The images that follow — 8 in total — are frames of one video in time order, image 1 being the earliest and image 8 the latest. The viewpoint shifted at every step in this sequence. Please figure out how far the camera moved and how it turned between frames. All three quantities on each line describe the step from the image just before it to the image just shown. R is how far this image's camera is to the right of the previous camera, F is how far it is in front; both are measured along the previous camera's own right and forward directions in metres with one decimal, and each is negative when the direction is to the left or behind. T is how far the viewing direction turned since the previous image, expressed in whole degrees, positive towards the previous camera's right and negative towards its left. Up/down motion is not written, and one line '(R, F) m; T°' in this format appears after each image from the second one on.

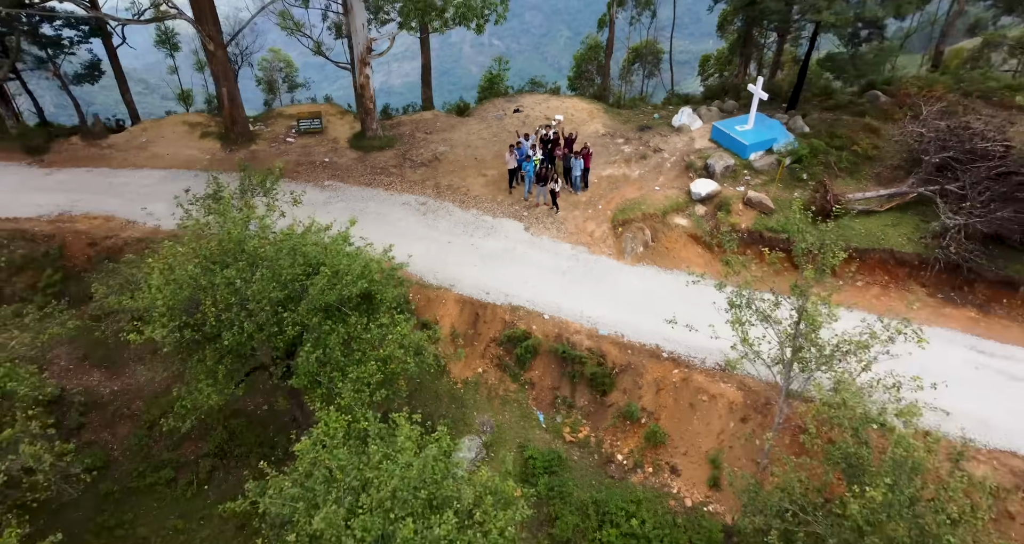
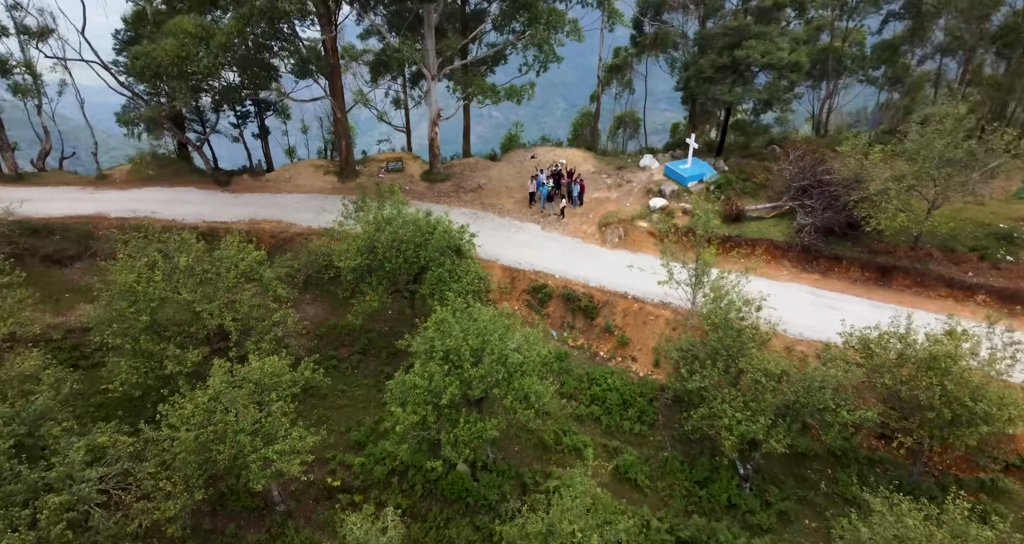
(-0.5, -4.9) m; 0°
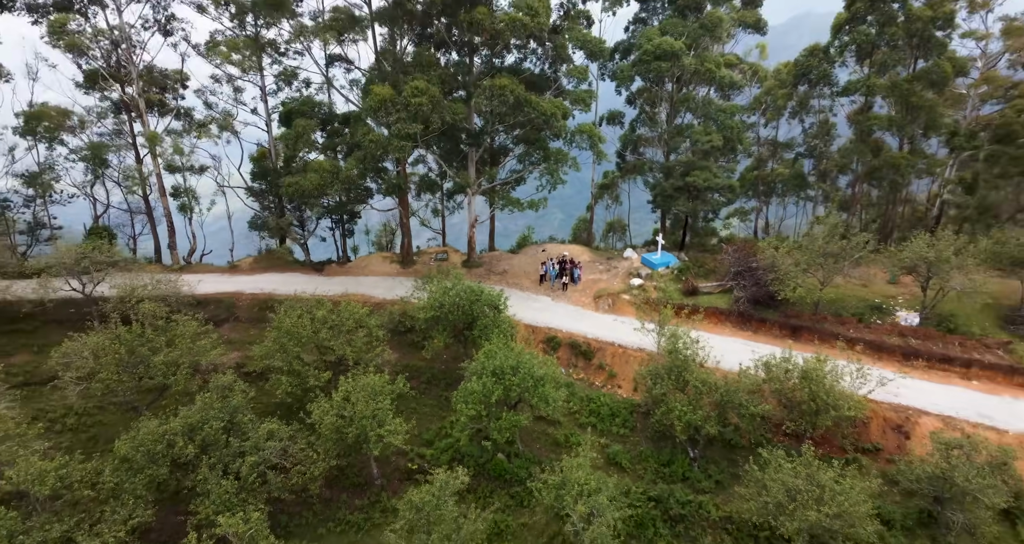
(-0.6, -5.2) m; 0°
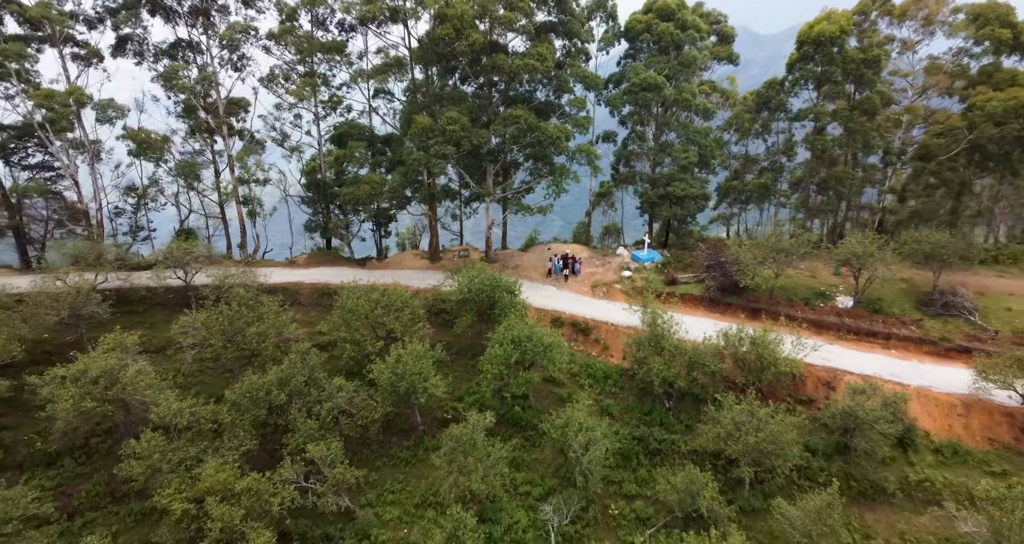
(-0.4, -4.1) m; 0°
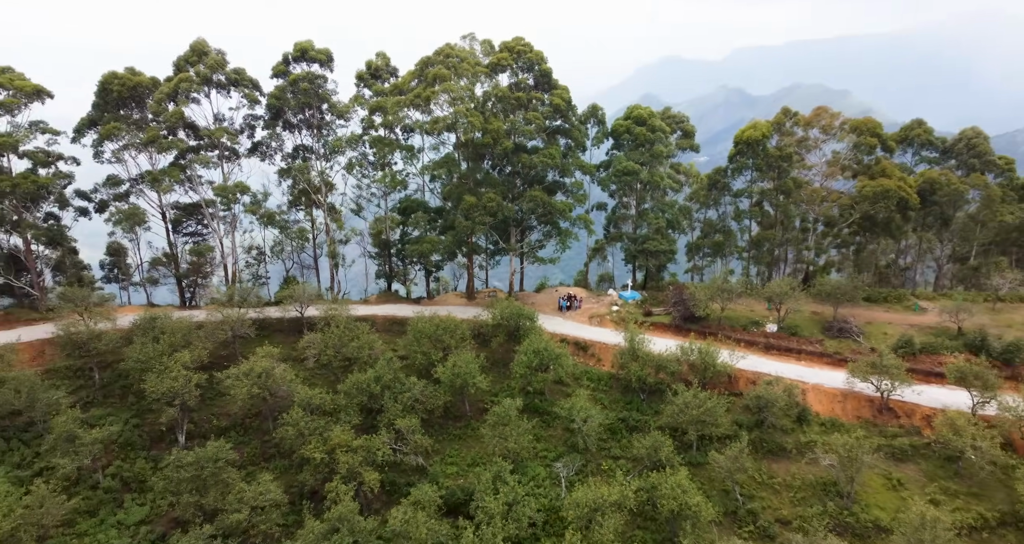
(-0.8, -8.2) m; 0°
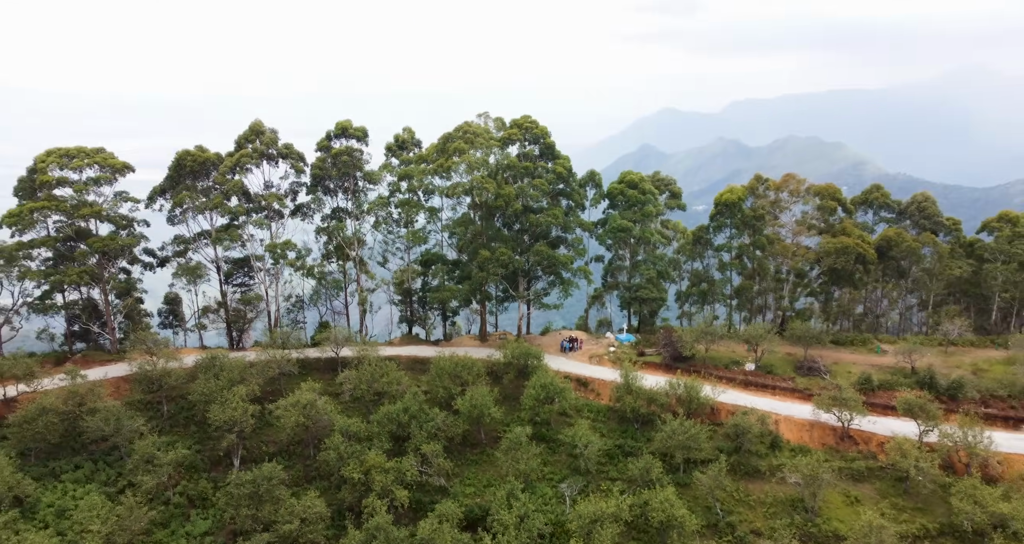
(-0.4, -4.1) m; 0°
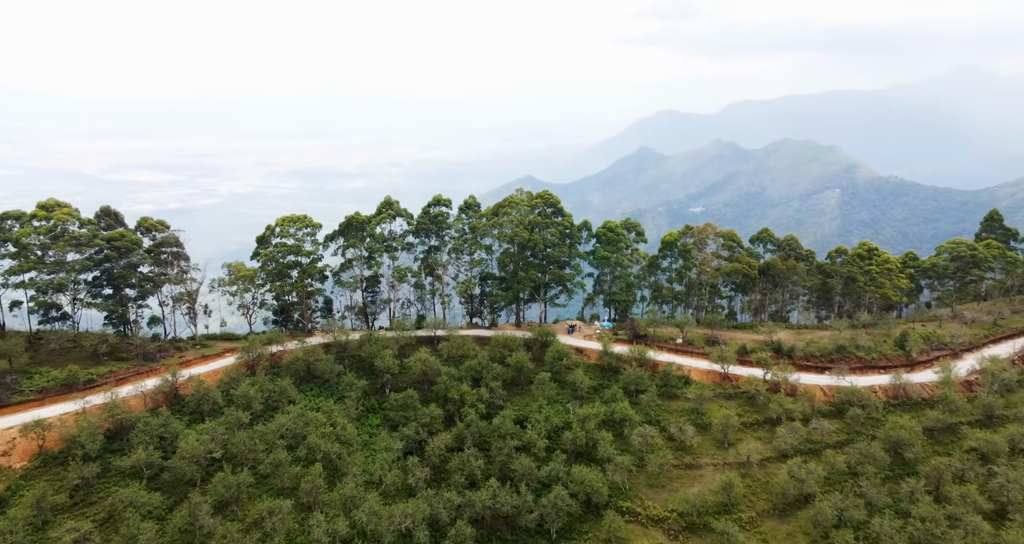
(-2.2, -21.9) m; 0°
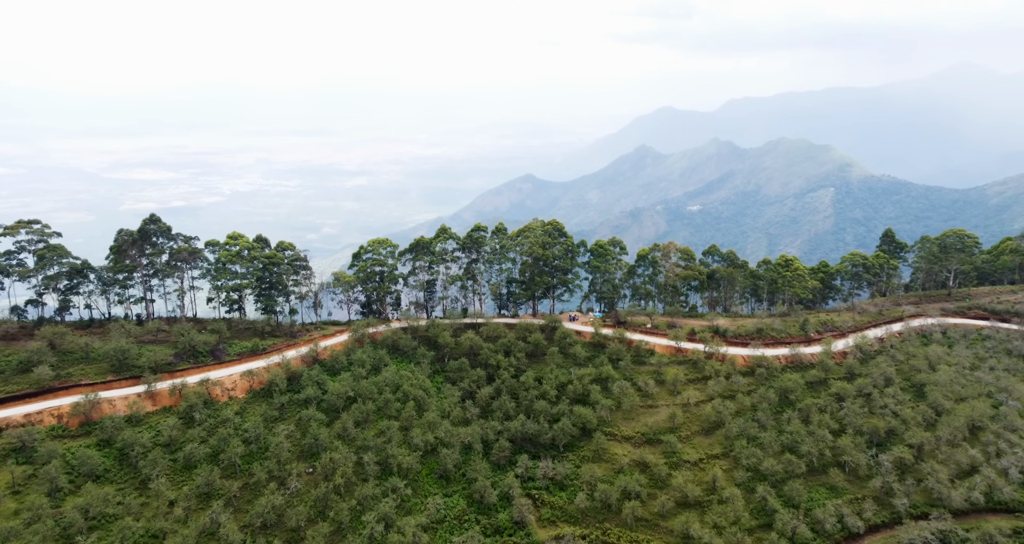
(-2.2, -22.0) m; 0°
